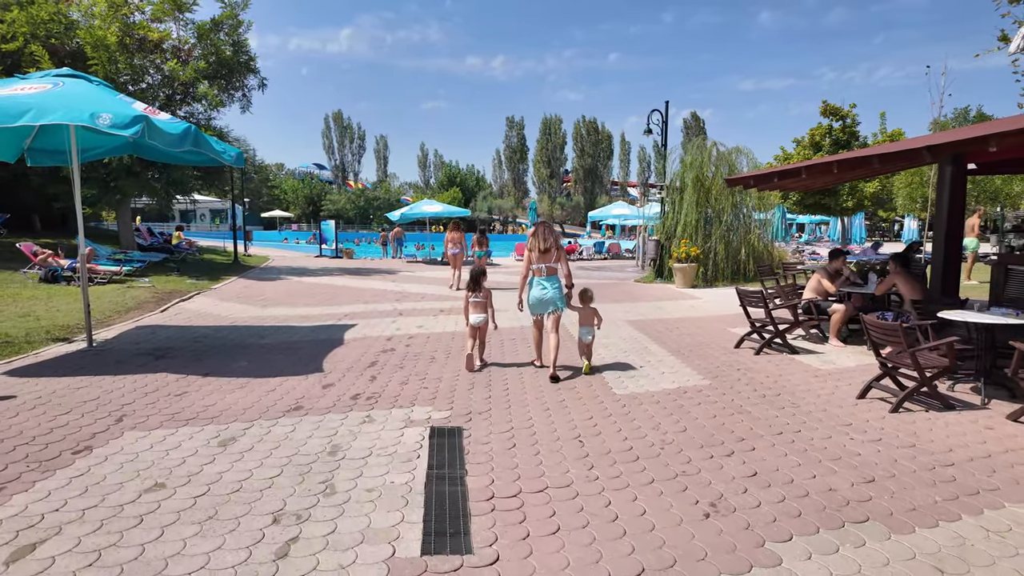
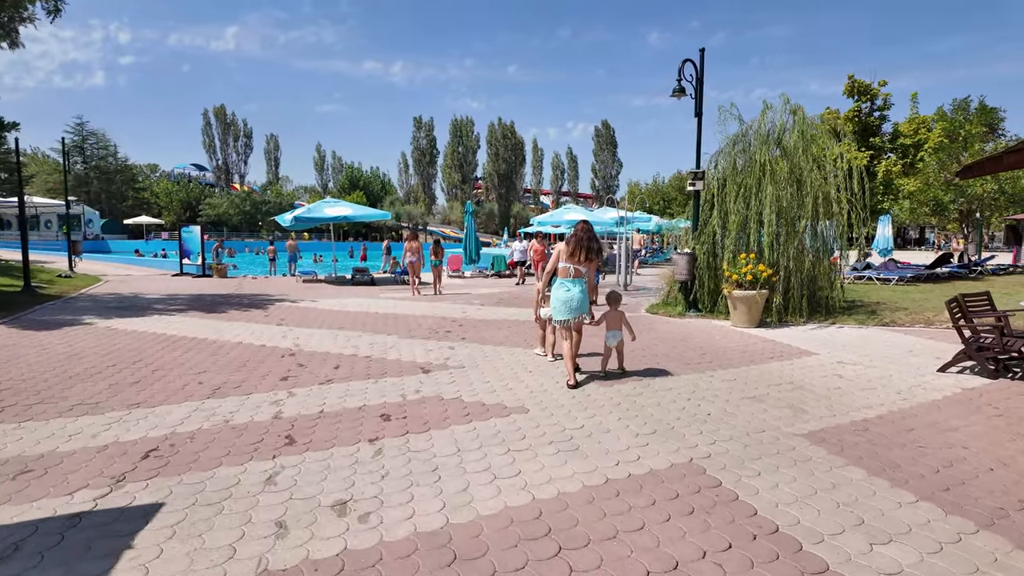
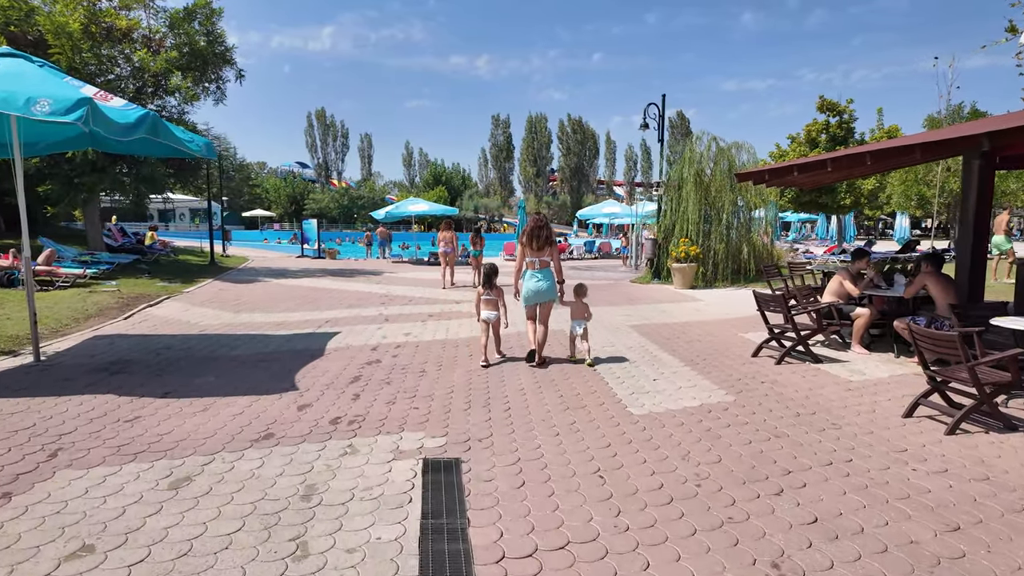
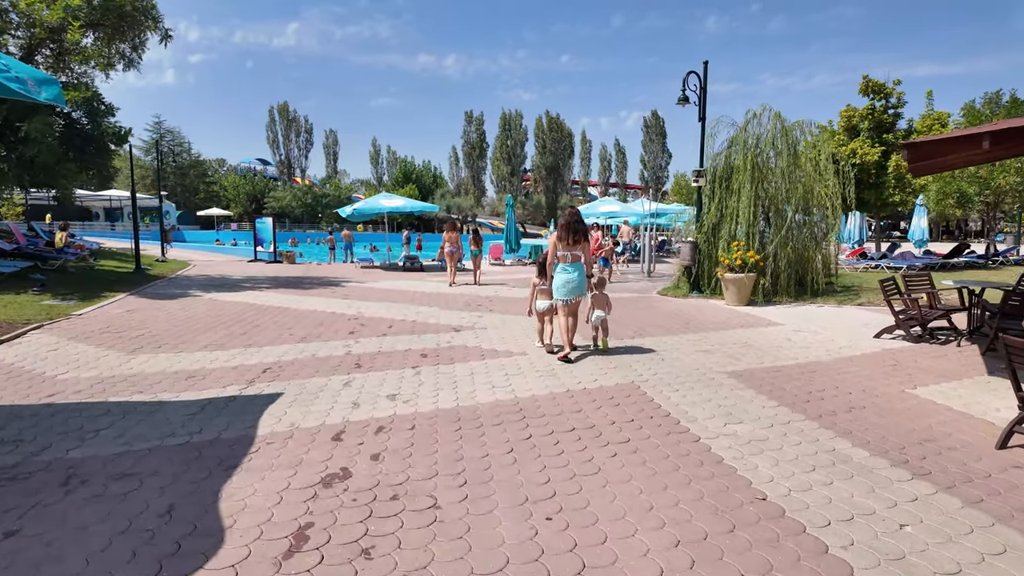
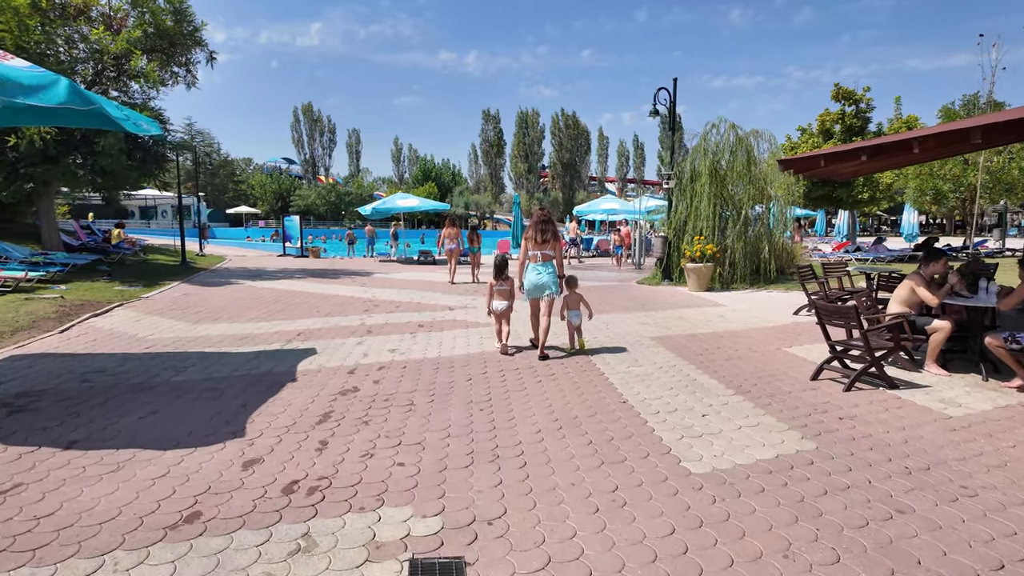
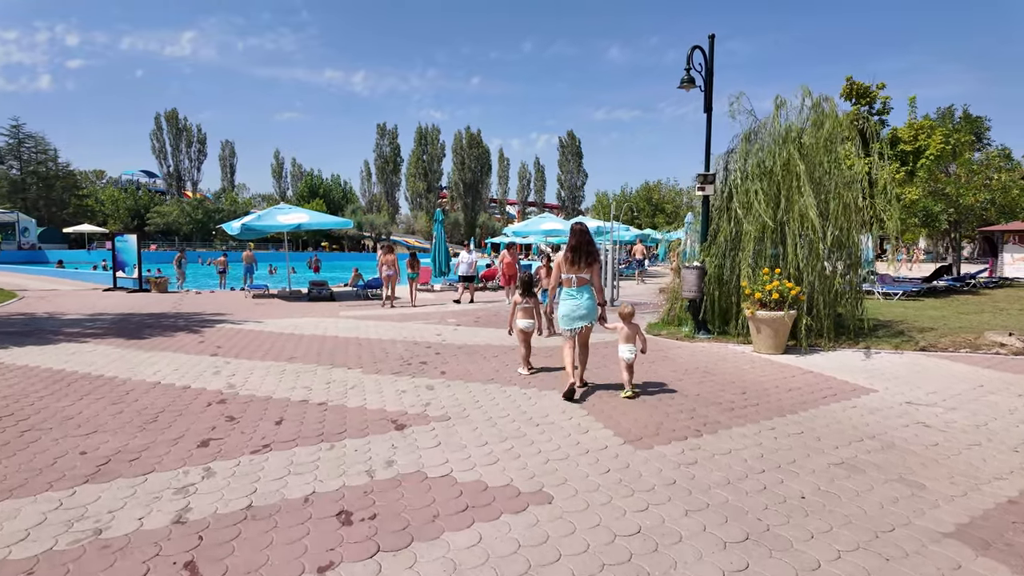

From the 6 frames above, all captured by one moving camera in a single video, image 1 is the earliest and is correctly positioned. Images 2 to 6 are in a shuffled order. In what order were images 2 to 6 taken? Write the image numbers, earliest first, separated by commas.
3, 5, 4, 2, 6
